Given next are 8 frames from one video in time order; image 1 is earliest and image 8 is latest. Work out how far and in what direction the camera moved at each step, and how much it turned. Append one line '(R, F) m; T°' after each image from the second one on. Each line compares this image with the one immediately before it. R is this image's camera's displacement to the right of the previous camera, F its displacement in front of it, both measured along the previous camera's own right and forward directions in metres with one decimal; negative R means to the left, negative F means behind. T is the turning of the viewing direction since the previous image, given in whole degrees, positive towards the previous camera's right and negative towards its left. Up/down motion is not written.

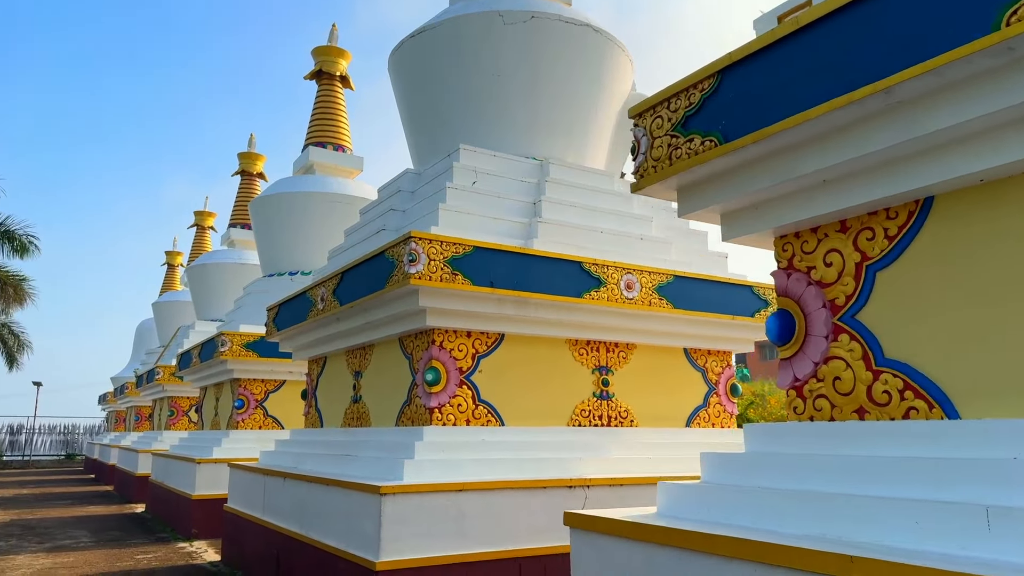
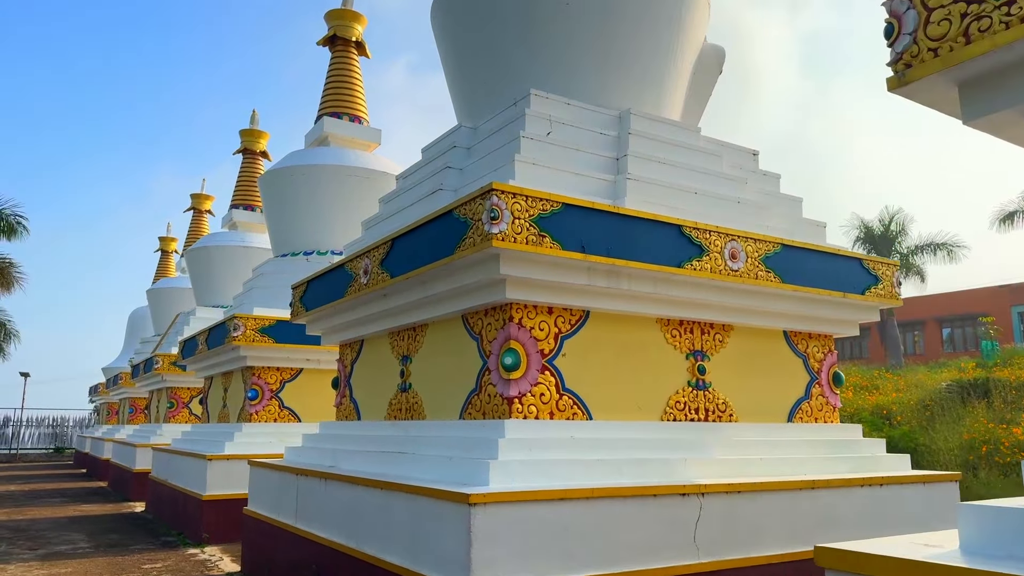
(-0.4, +0.6) m; +1°
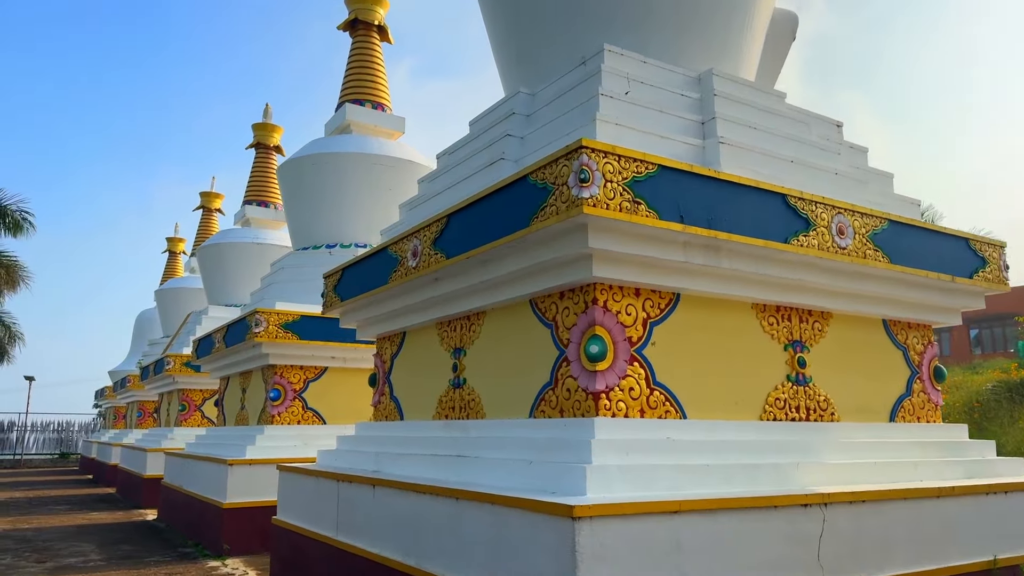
(-0.3, +0.4) m; 0°
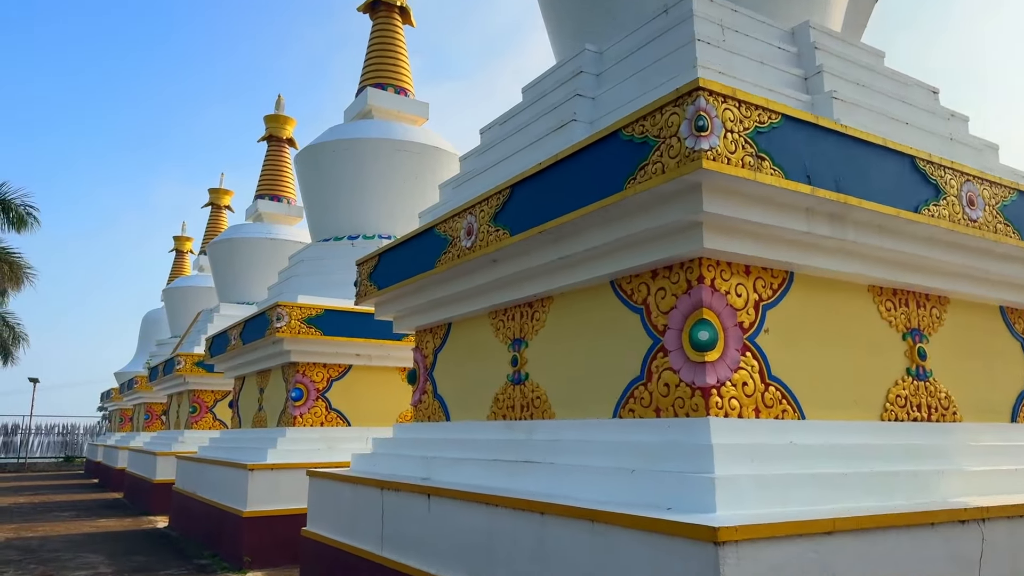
(-0.3, +0.4) m; 0°
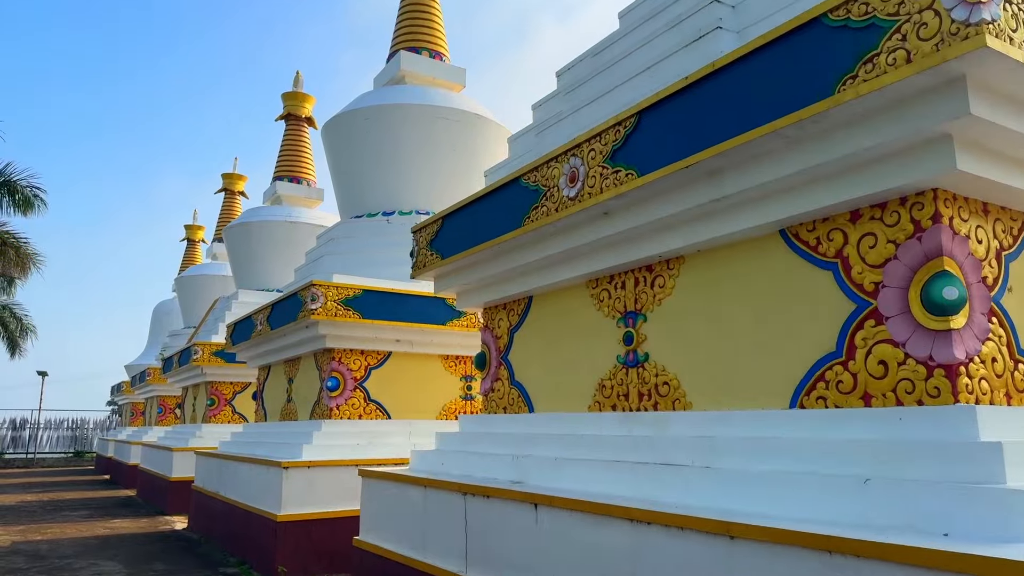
(-0.4, +0.6) m; 0°
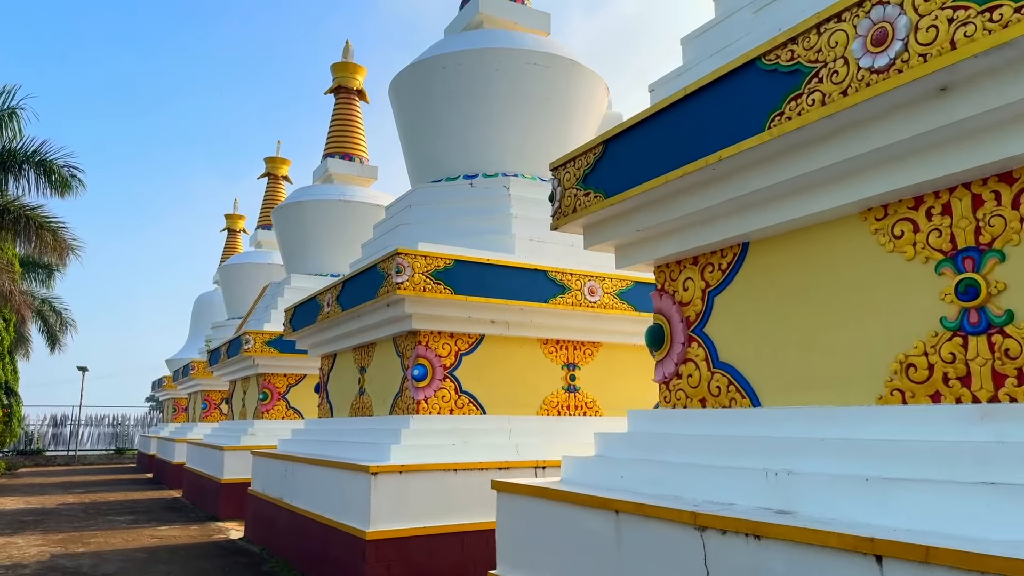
(-0.5, +0.8) m; -2°
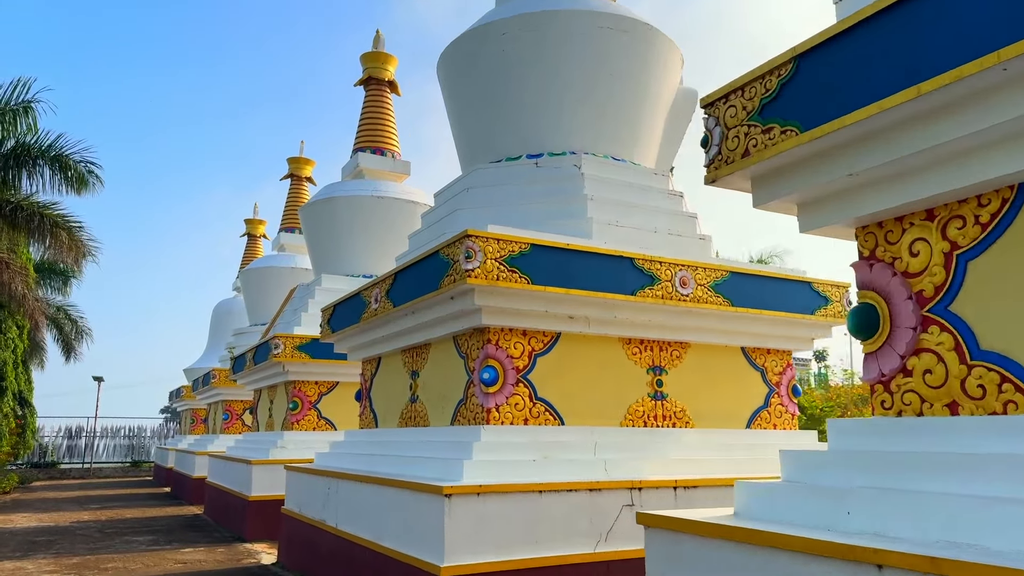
(-0.4, +0.6) m; -1°
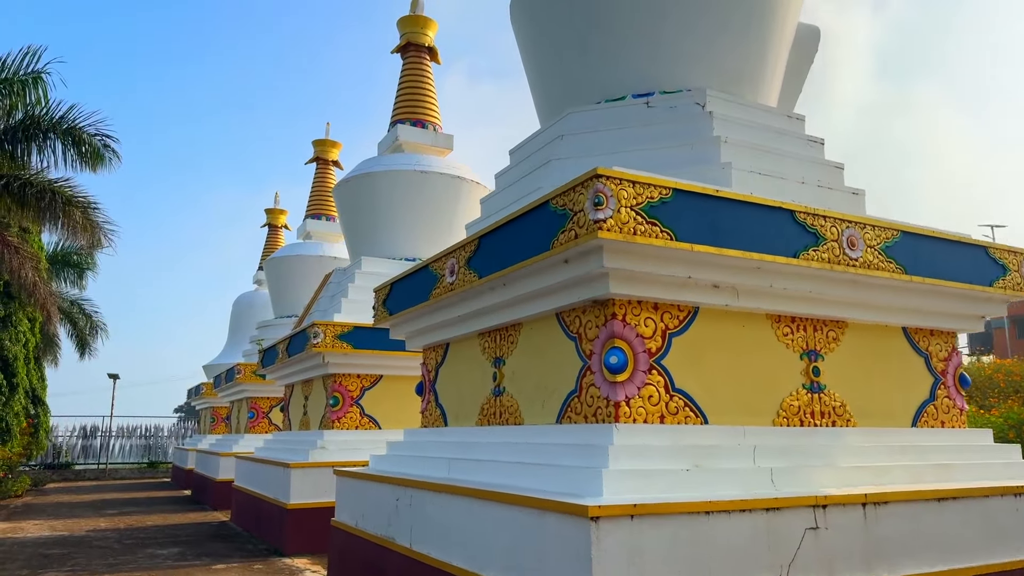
(-0.5, +0.8) m; -1°
